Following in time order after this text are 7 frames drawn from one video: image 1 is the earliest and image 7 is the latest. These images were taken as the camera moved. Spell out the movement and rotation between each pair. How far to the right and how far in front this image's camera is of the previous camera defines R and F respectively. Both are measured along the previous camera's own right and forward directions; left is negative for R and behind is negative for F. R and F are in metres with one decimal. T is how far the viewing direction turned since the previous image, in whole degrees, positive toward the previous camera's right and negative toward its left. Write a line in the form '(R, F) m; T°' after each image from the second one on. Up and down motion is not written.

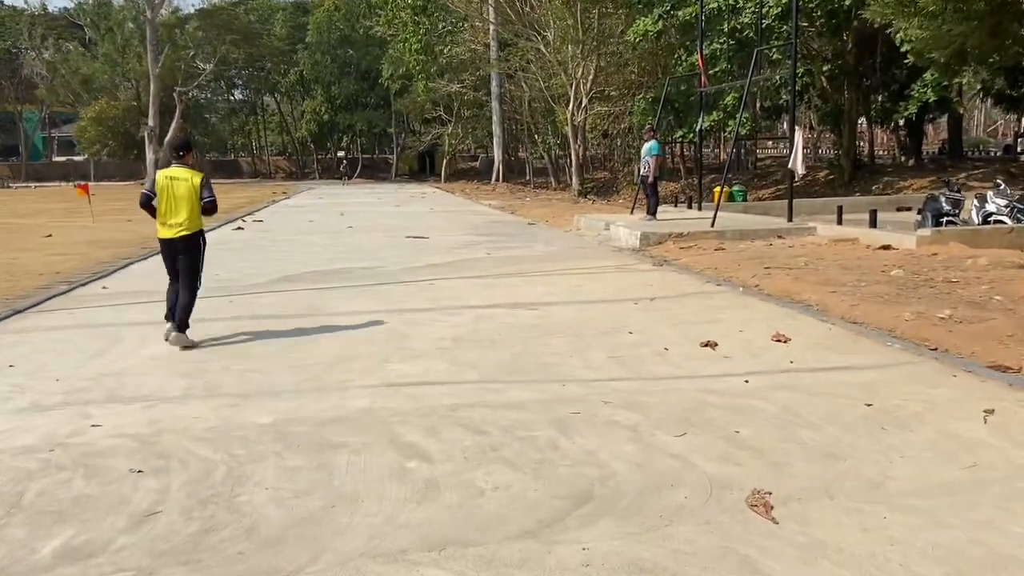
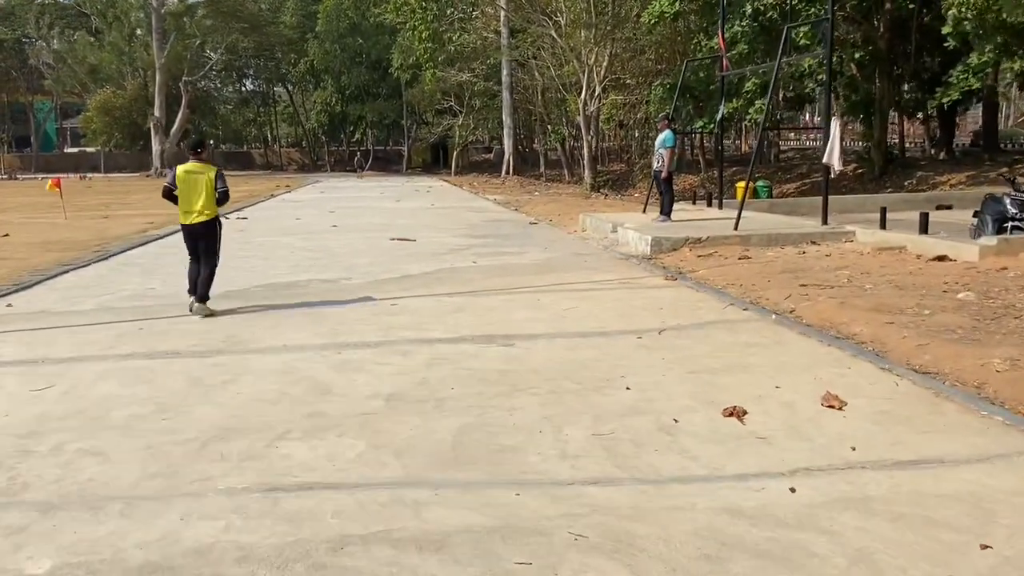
(+0.4, +1.9) m; -1°
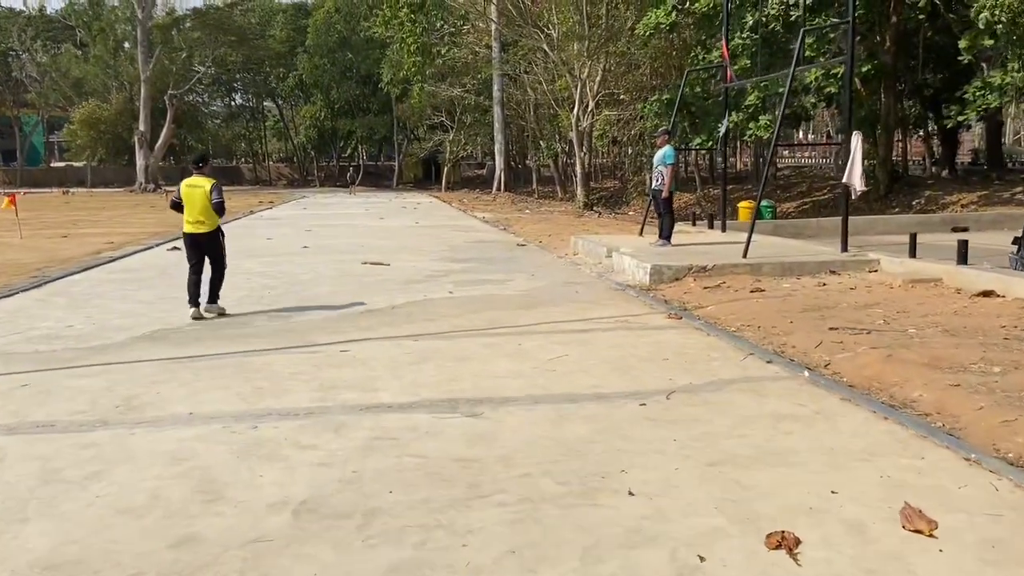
(+0.2, +1.5) m; 0°
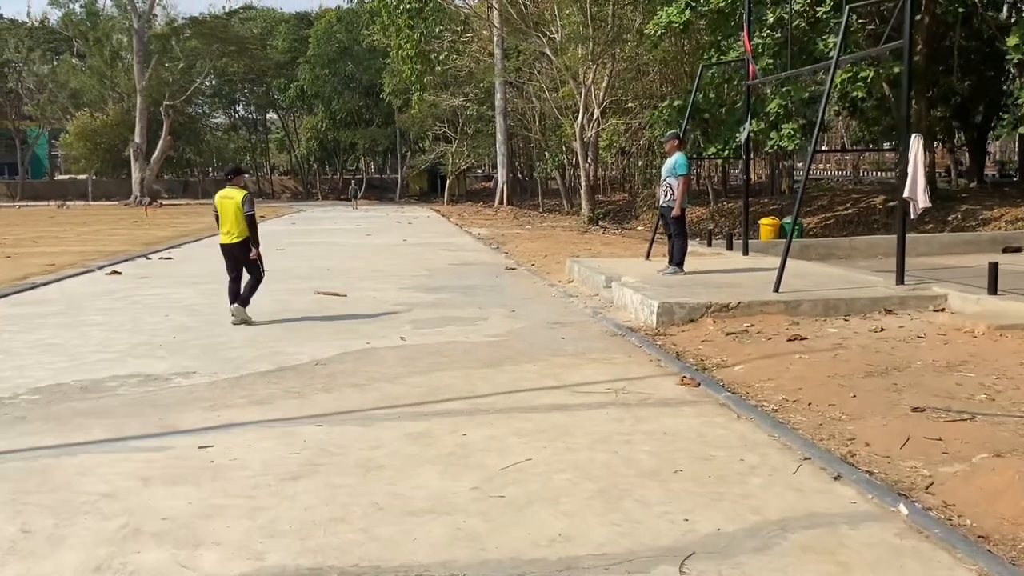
(+0.4, +2.3) m; -1°
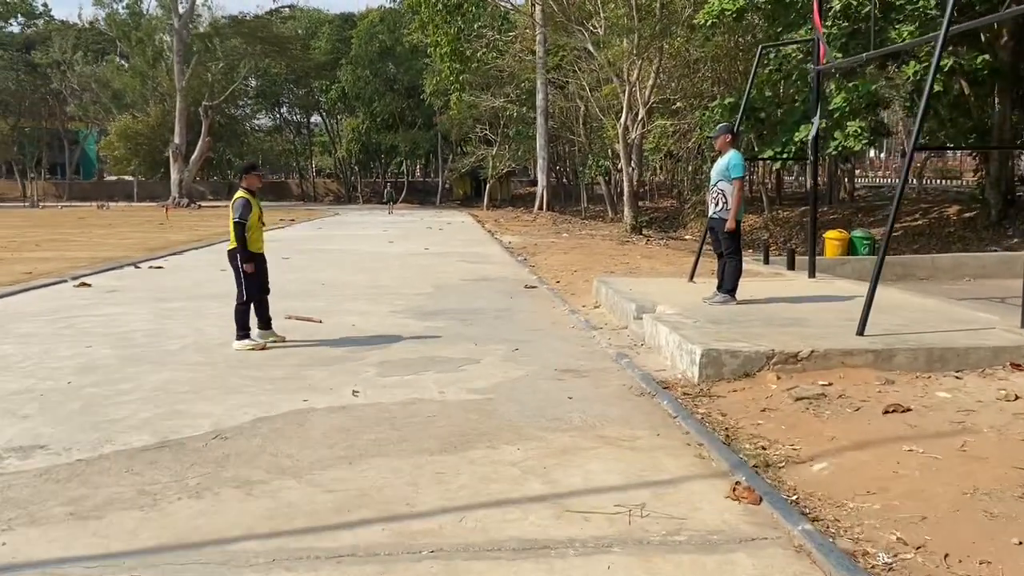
(+0.4, +2.1) m; -3°
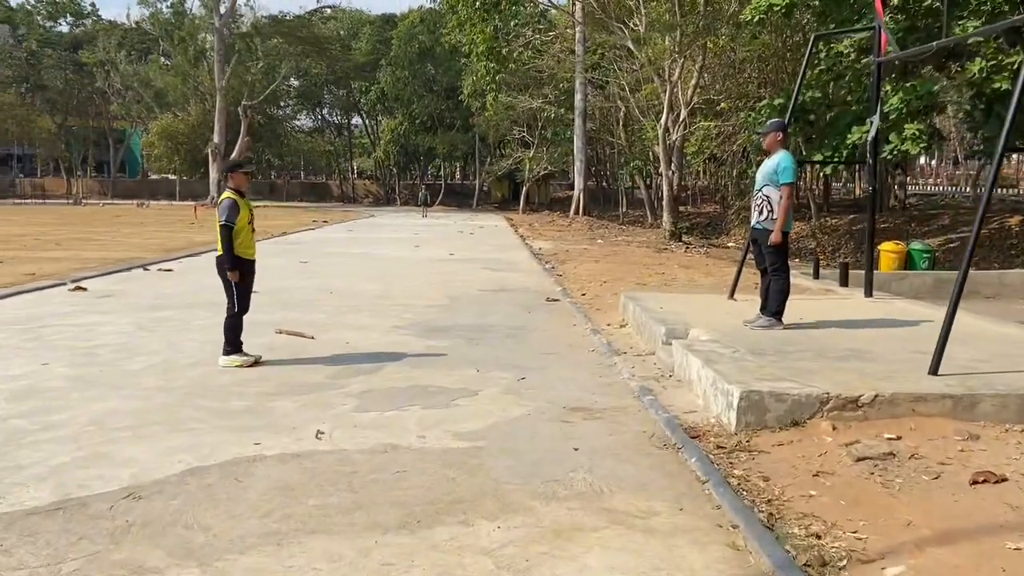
(+0.3, +1.1) m; -3°
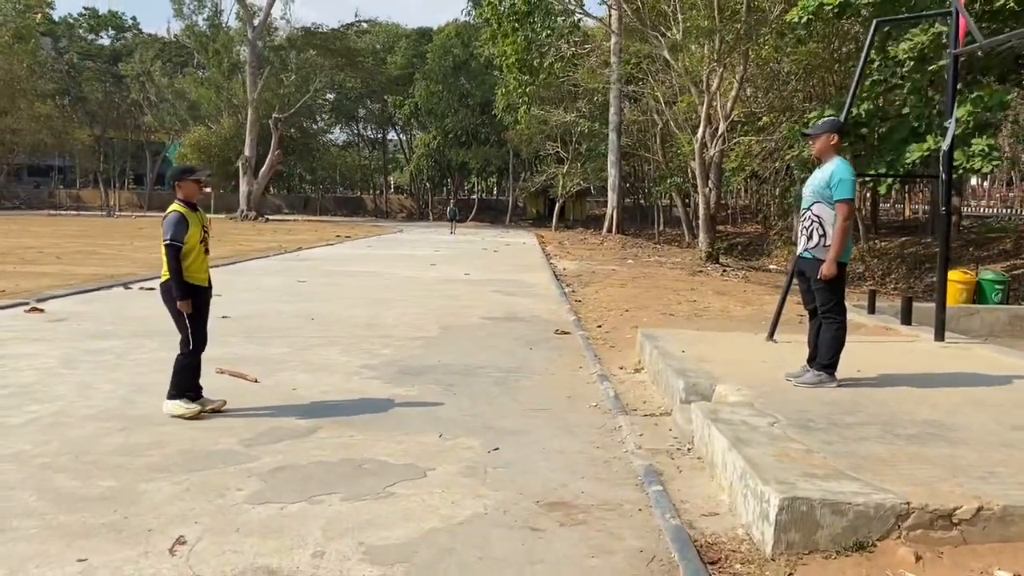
(+0.4, +1.6) m; -2°
